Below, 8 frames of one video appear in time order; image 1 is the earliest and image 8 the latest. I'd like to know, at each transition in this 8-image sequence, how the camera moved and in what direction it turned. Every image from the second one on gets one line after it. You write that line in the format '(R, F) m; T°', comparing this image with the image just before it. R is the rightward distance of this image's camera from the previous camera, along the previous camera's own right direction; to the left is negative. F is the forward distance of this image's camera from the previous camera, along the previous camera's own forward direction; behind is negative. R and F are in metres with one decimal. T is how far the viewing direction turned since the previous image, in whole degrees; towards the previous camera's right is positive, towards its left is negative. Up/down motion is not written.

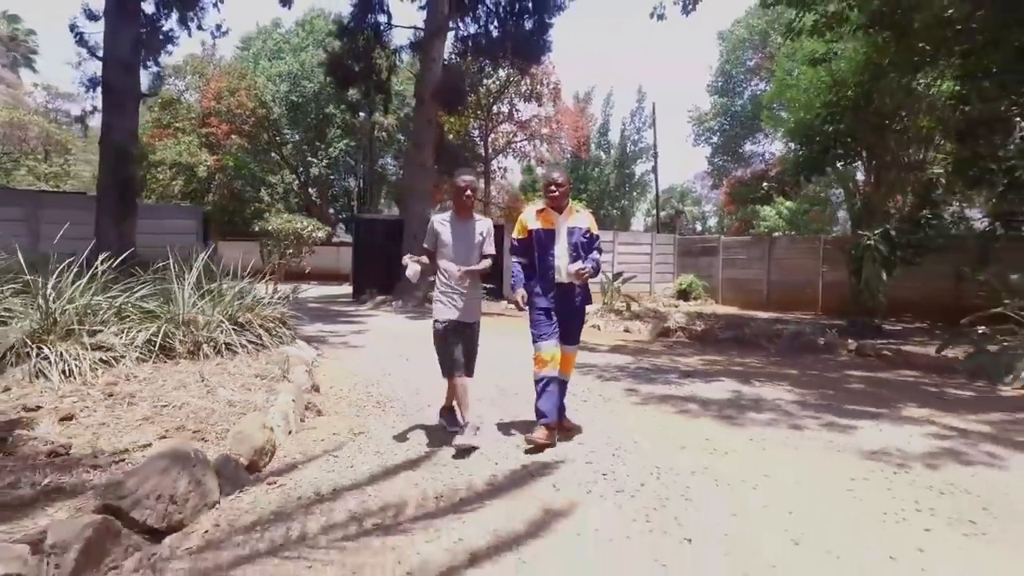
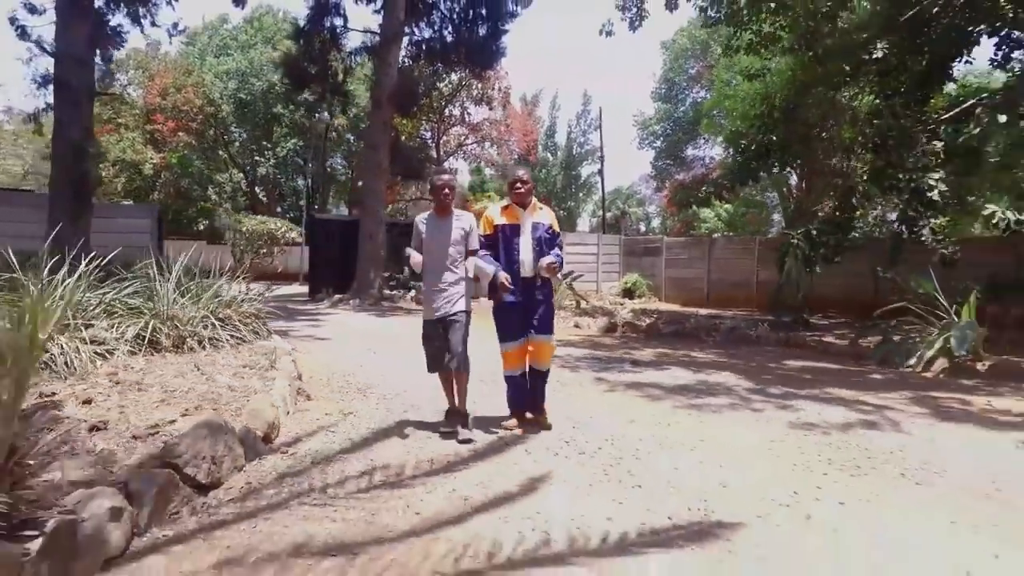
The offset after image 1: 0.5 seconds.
(-0.2, -0.6) m; +5°
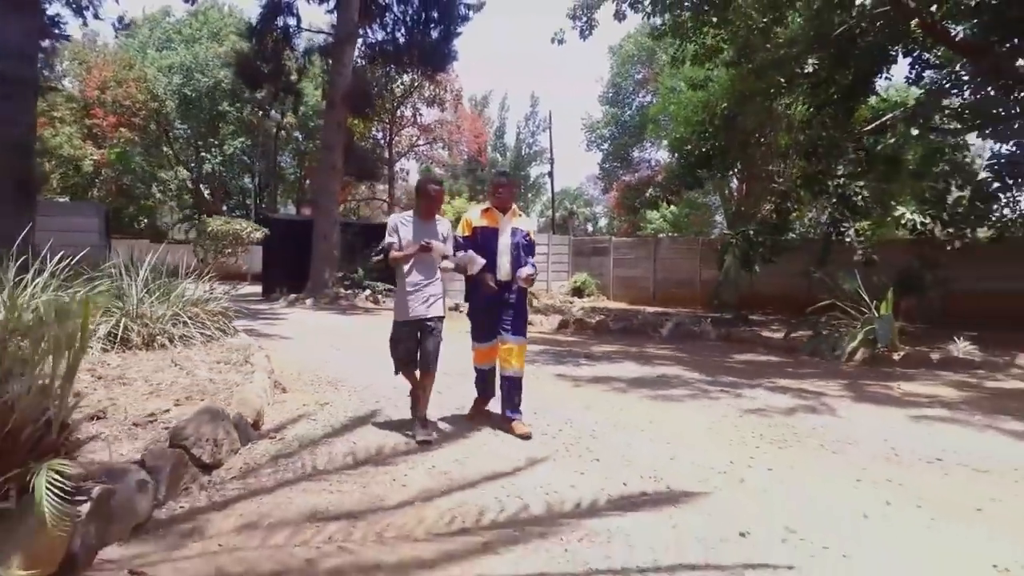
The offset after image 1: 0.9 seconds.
(-0.1, -0.4) m; +4°
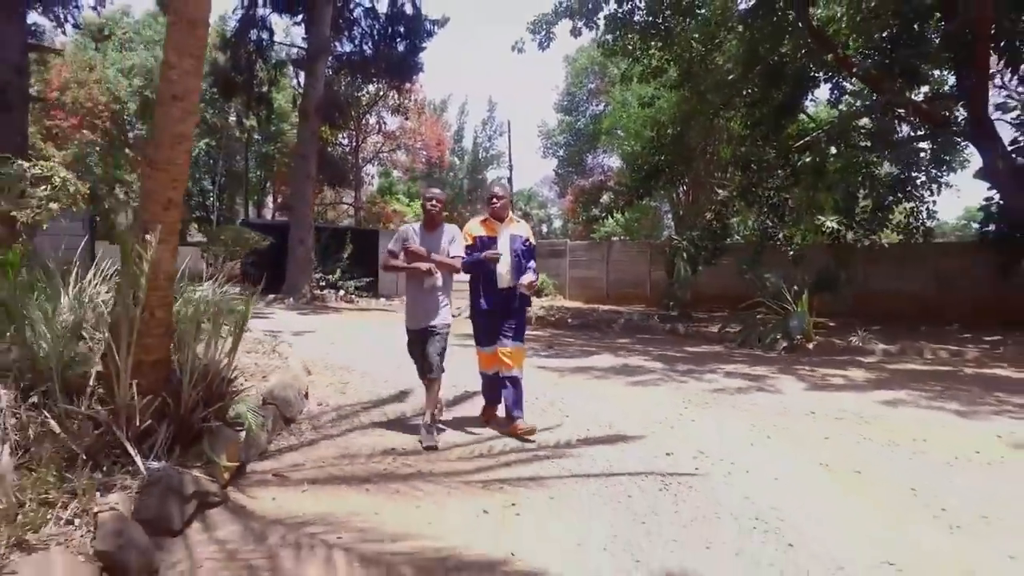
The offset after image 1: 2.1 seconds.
(-0.3, -1.3) m; +4°
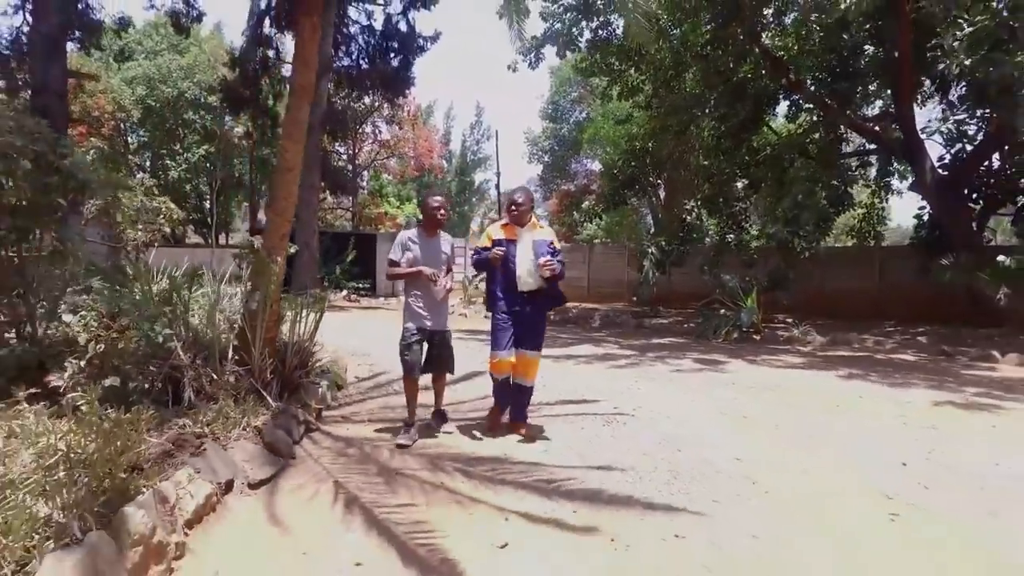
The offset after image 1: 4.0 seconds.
(0.0, -1.6) m; +1°
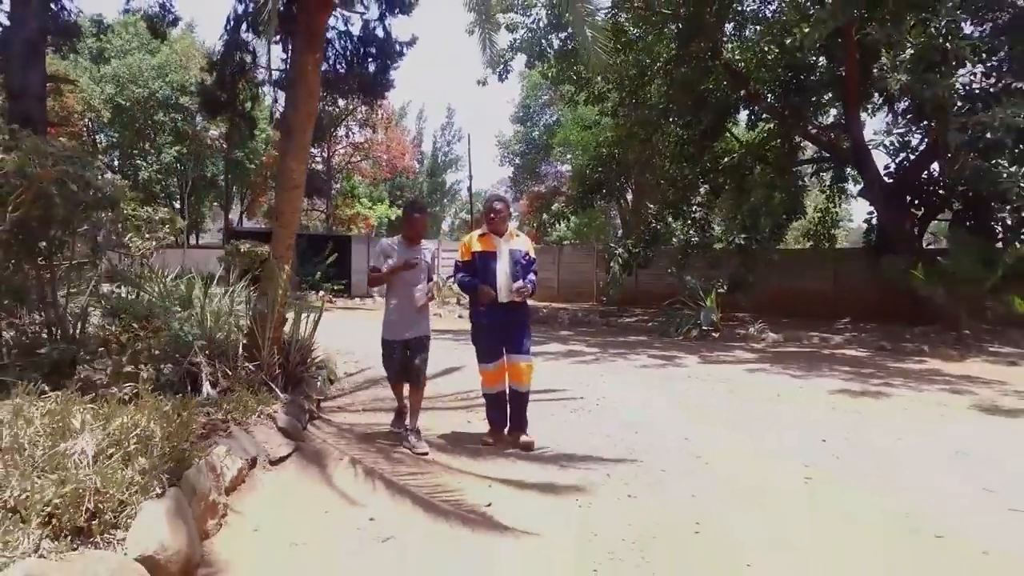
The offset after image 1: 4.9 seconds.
(-0.1, -0.6) m; +3°
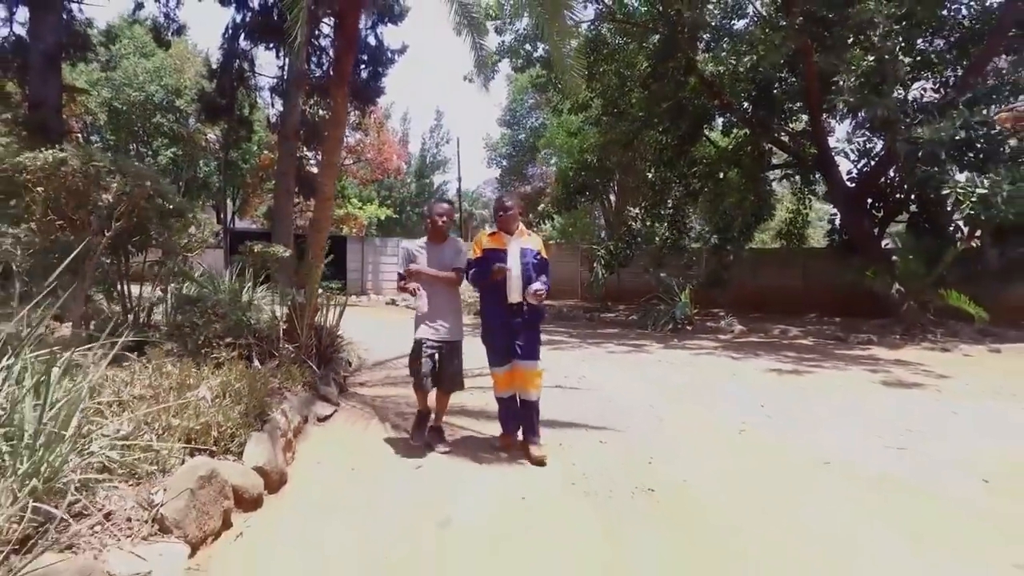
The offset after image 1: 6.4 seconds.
(-0.1, -1.1) m; +1°
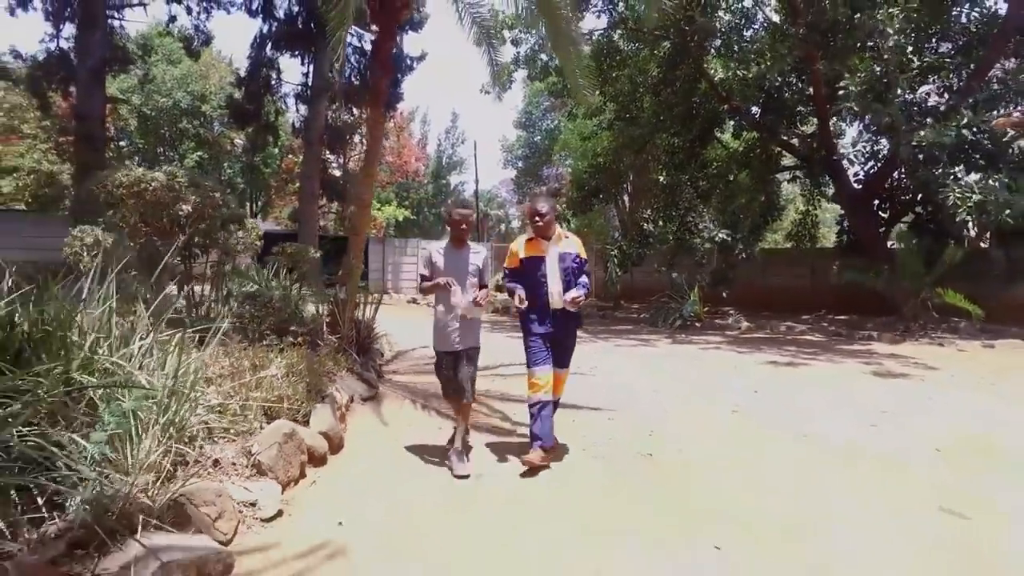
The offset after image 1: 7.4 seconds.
(0.0, -0.7) m; -1°
